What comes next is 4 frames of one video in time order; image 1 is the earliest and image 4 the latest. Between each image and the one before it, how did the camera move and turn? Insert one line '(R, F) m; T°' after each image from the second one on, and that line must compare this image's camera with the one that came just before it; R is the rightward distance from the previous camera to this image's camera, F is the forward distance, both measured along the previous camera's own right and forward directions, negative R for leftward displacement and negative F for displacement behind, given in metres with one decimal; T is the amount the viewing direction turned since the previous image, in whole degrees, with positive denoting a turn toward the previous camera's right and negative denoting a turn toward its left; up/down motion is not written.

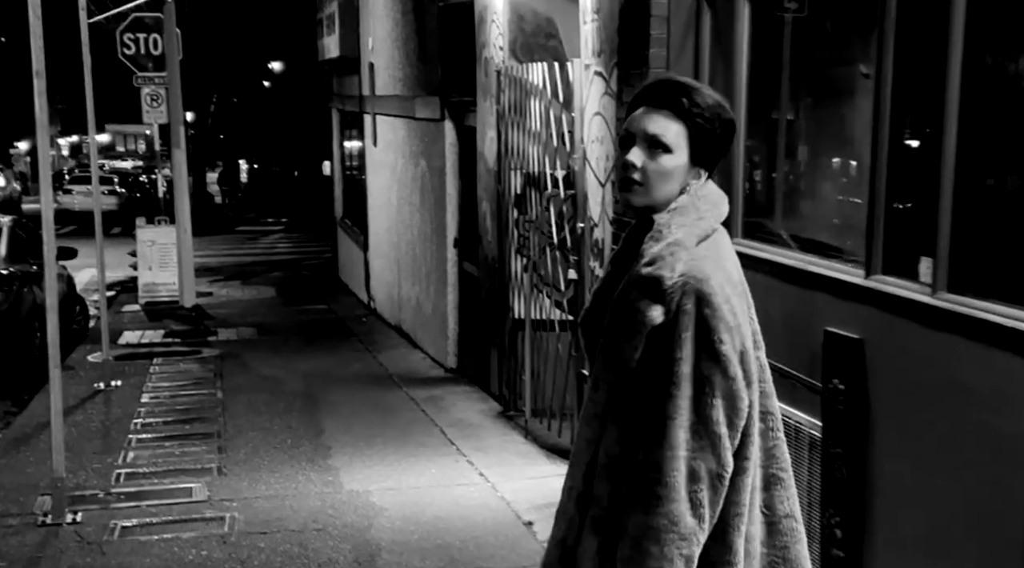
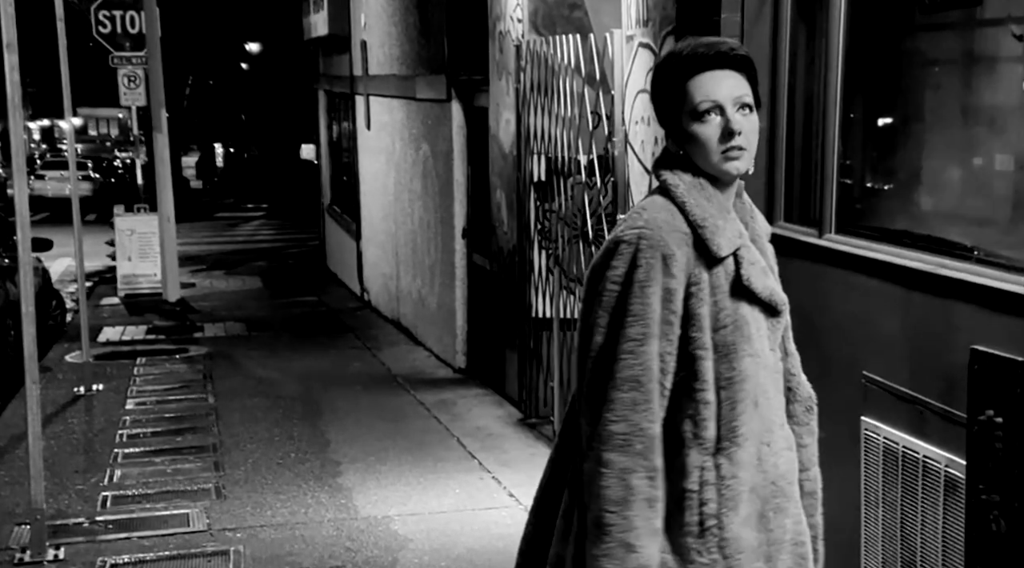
(-0.3, +0.8) m; +1°
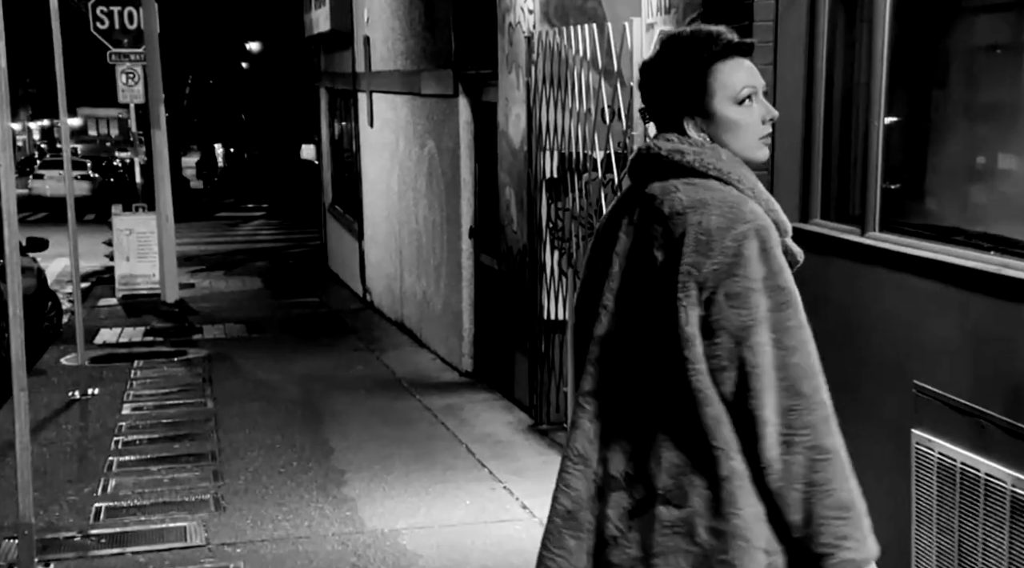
(-0.1, +0.3) m; 0°
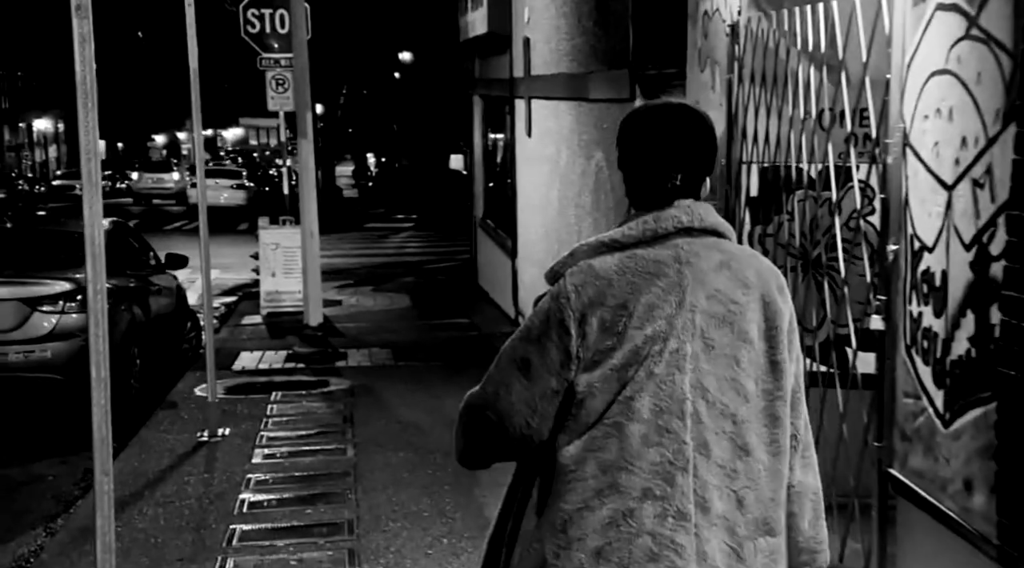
(-0.3, +1.3) m; -7°
